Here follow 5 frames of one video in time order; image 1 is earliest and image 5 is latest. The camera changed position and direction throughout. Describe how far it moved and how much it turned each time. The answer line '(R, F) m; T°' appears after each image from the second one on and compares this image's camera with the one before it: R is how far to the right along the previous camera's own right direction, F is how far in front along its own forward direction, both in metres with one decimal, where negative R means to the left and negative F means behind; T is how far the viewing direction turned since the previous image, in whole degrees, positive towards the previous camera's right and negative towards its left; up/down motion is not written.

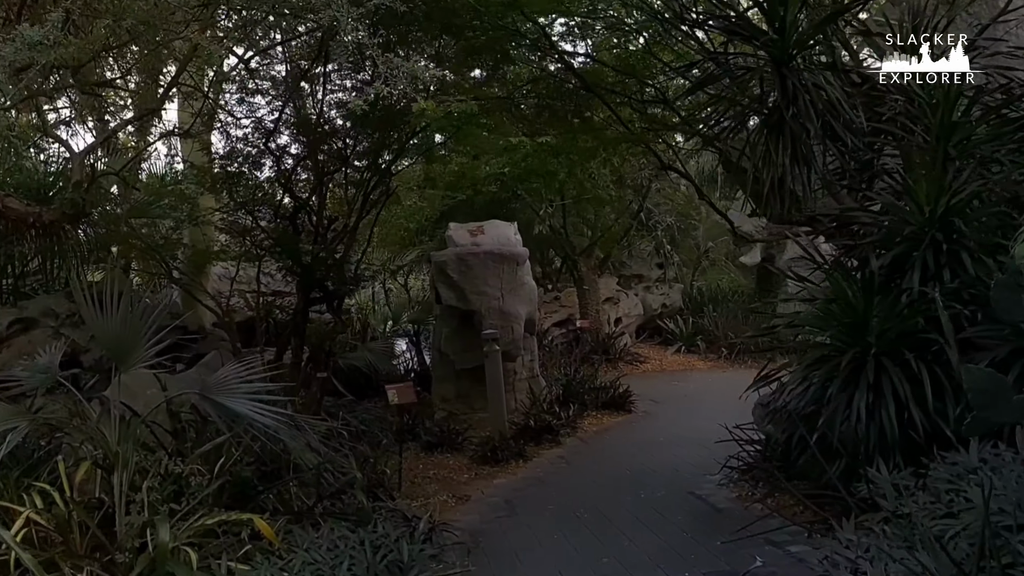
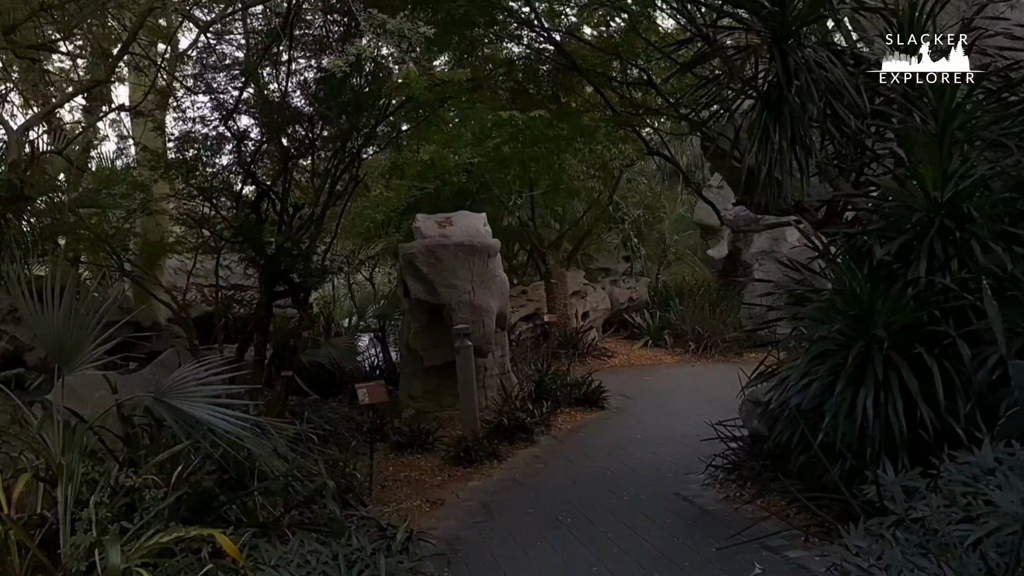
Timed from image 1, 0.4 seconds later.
(-0.1, +0.3) m; +2°
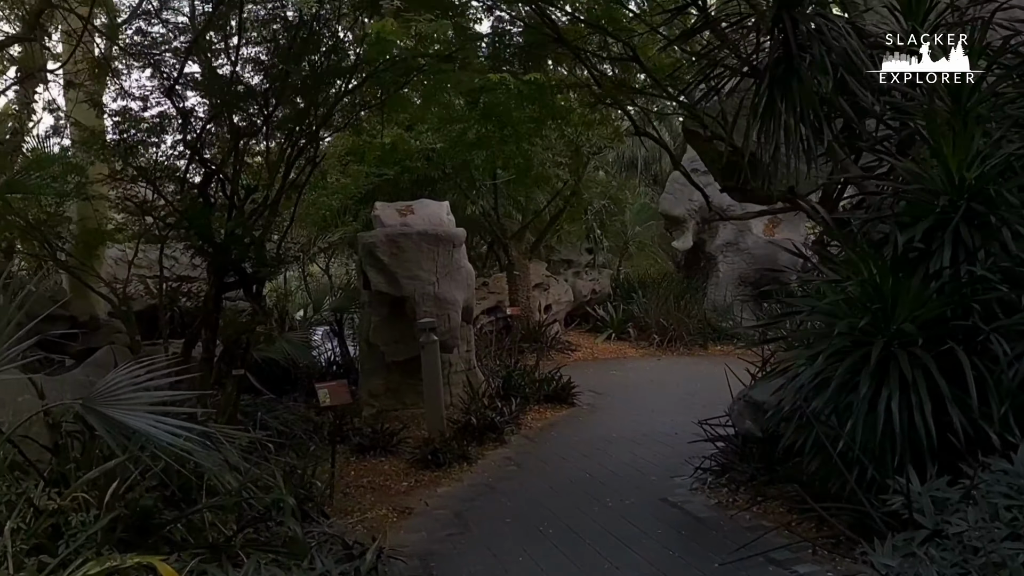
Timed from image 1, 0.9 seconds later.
(-0.1, +0.5) m; +3°
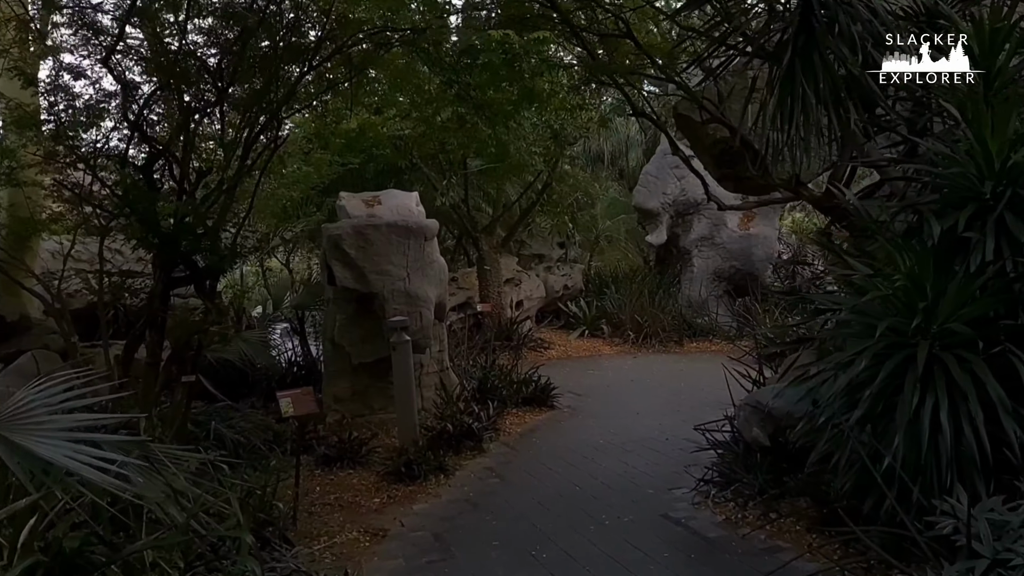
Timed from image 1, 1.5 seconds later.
(-0.1, +0.5) m; +2°
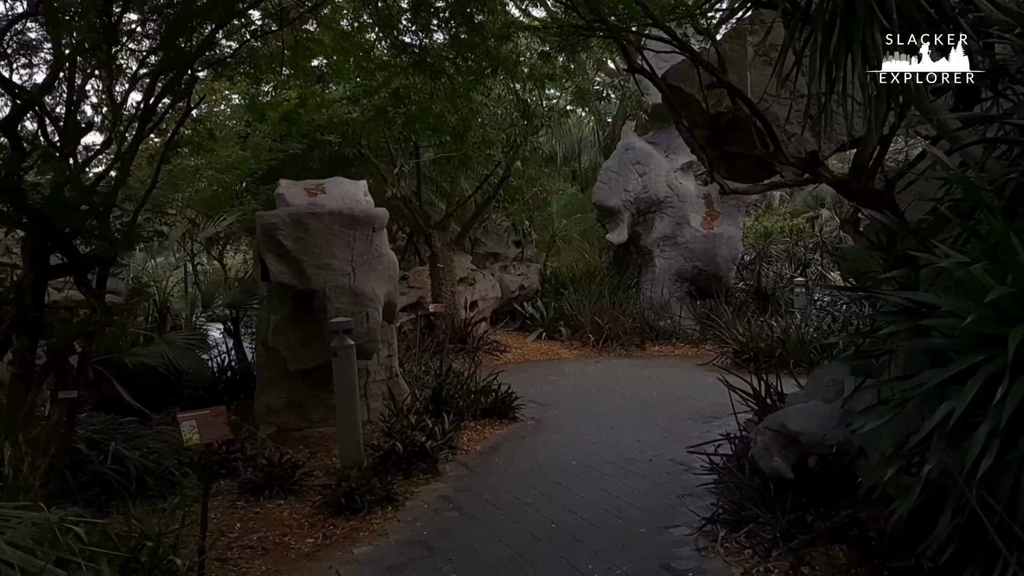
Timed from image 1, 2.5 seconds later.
(-0.1, +0.9) m; +3°
